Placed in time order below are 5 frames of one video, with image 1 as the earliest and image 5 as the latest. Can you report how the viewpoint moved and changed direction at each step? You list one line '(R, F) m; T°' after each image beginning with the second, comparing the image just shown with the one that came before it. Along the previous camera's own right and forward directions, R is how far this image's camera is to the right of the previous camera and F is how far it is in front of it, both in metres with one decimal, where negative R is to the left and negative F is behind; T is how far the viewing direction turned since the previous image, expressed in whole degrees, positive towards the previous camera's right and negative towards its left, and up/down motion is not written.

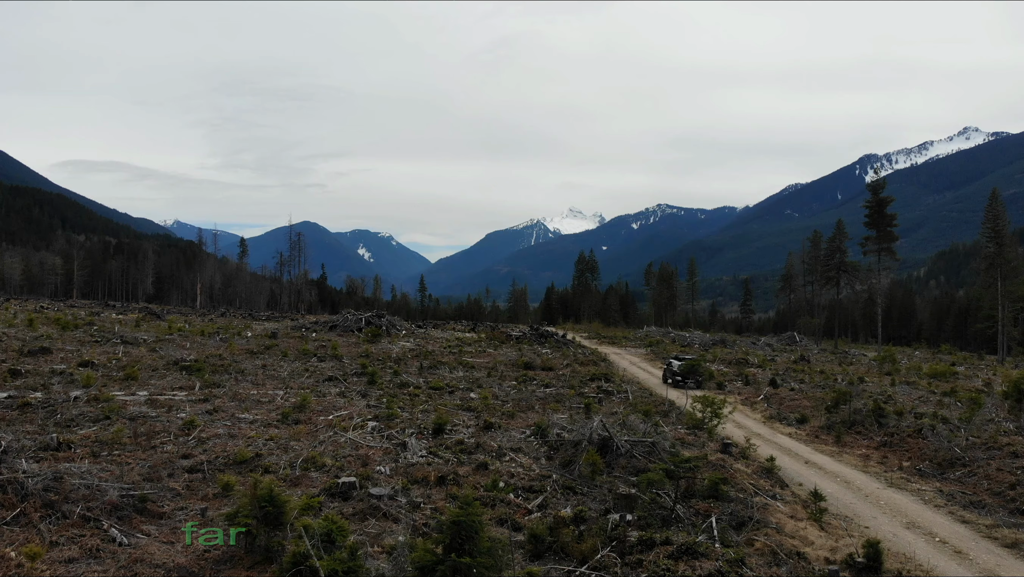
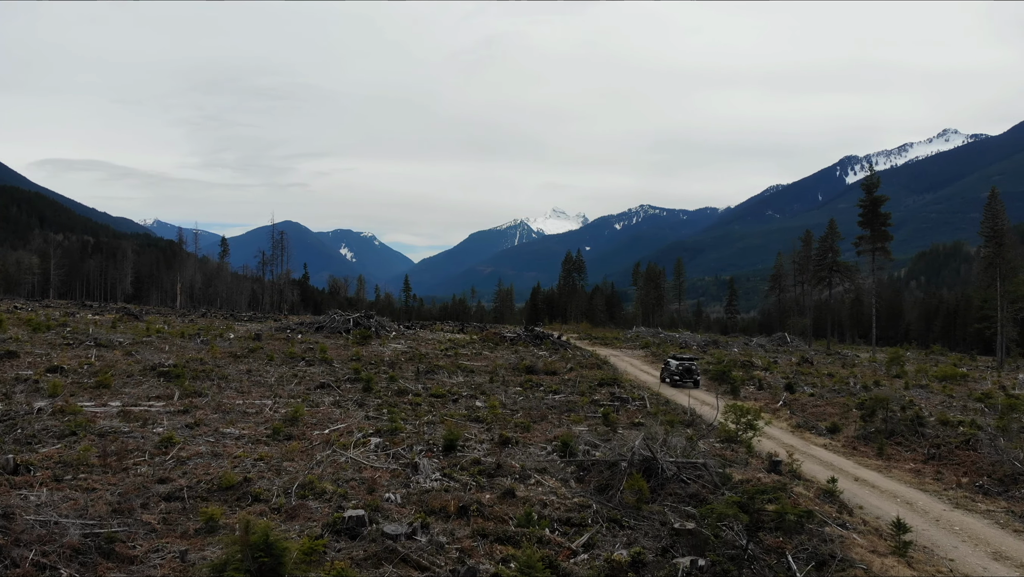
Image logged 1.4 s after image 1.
(-0.7, +1.1) m; +2°
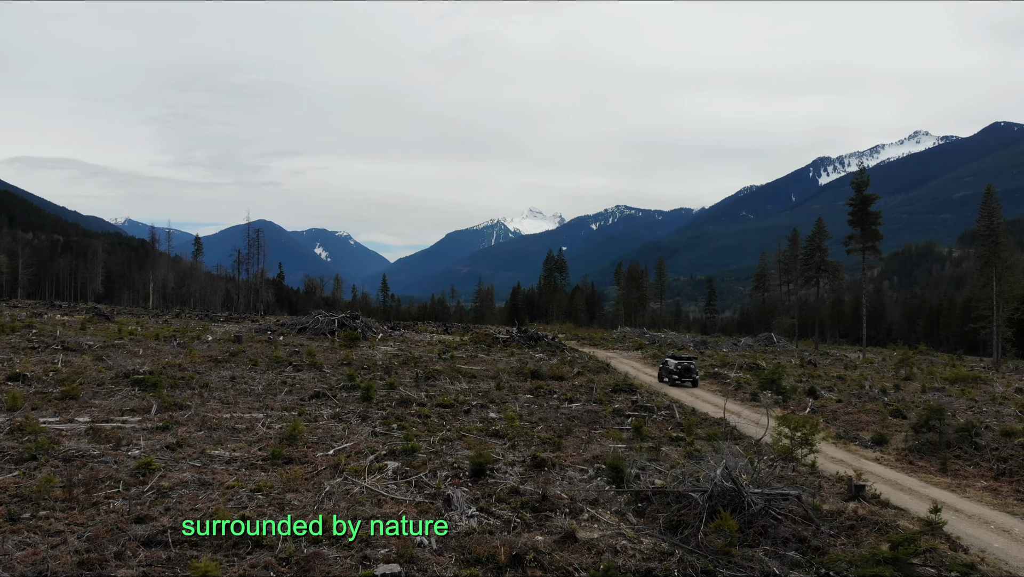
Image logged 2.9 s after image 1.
(-1.0, +1.3) m; +2°
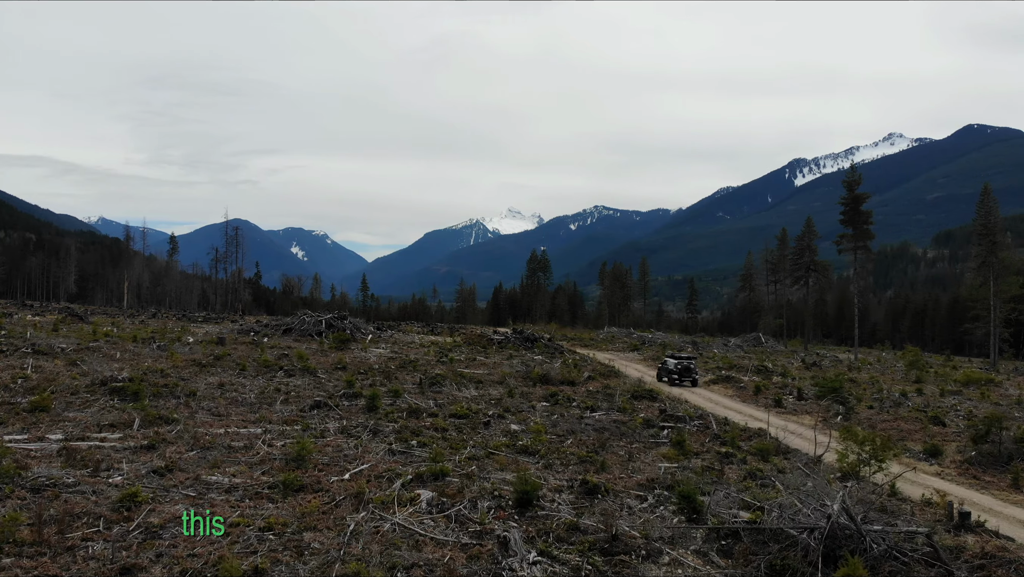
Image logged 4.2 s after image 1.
(-1.0, +1.1) m; +2°
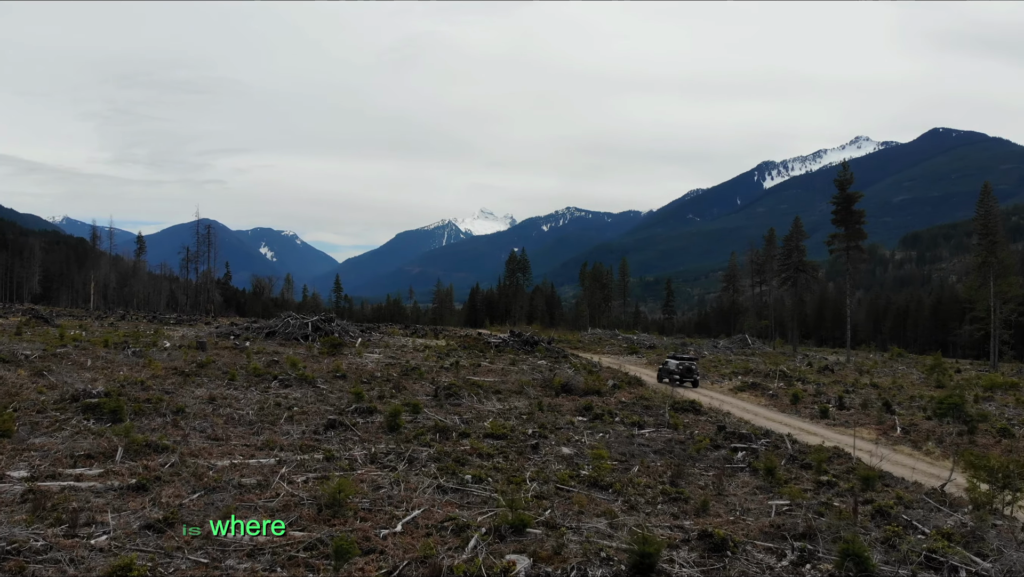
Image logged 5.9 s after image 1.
(-1.6, +1.6) m; +2°
